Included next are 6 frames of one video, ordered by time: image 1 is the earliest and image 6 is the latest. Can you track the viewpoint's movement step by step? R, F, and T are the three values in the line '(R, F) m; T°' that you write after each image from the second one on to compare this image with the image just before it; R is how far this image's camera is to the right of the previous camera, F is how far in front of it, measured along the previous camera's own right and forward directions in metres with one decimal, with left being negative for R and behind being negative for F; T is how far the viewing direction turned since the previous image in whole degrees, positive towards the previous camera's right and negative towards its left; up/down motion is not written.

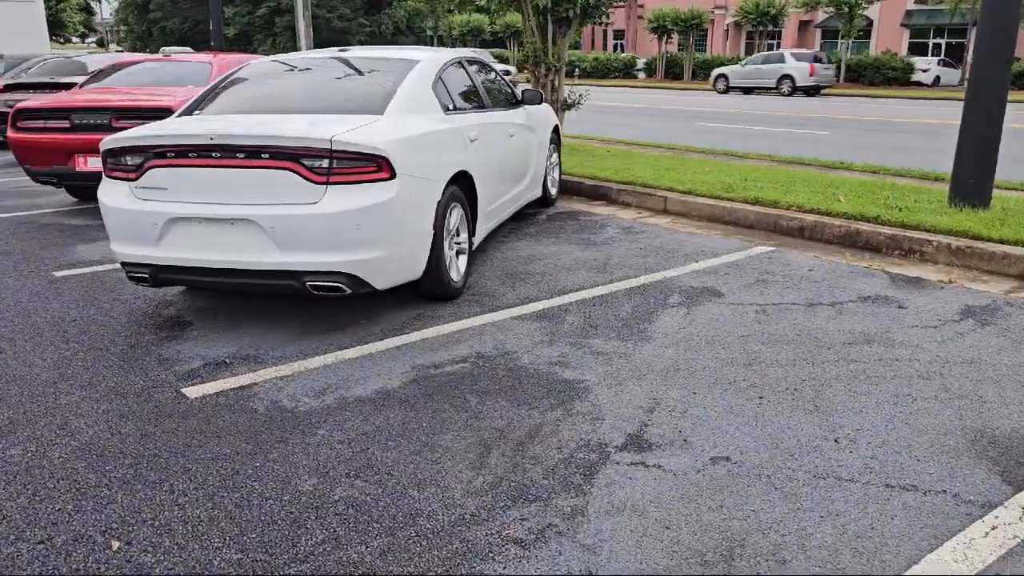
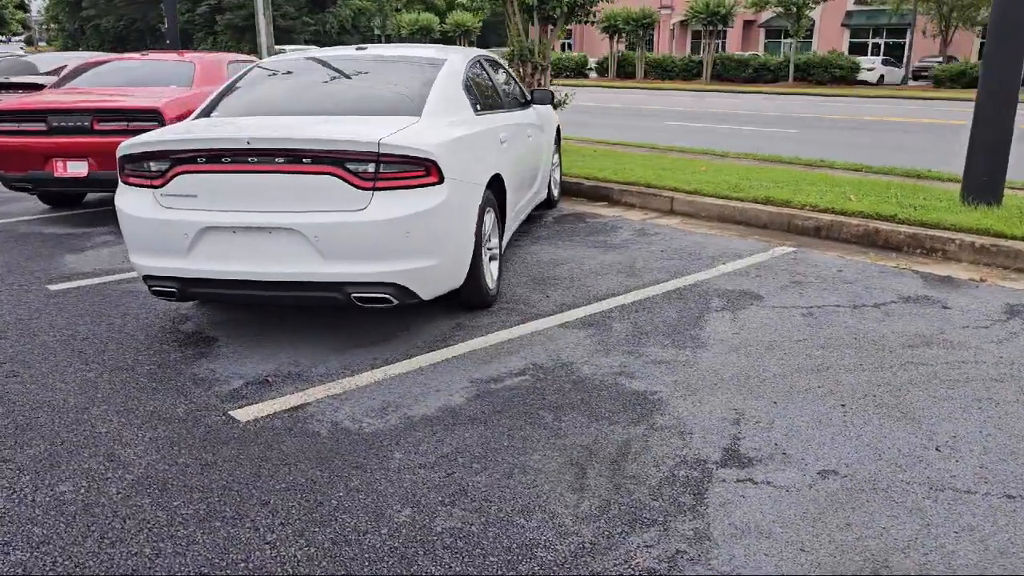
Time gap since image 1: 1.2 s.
(-0.5, +0.2) m; +4°
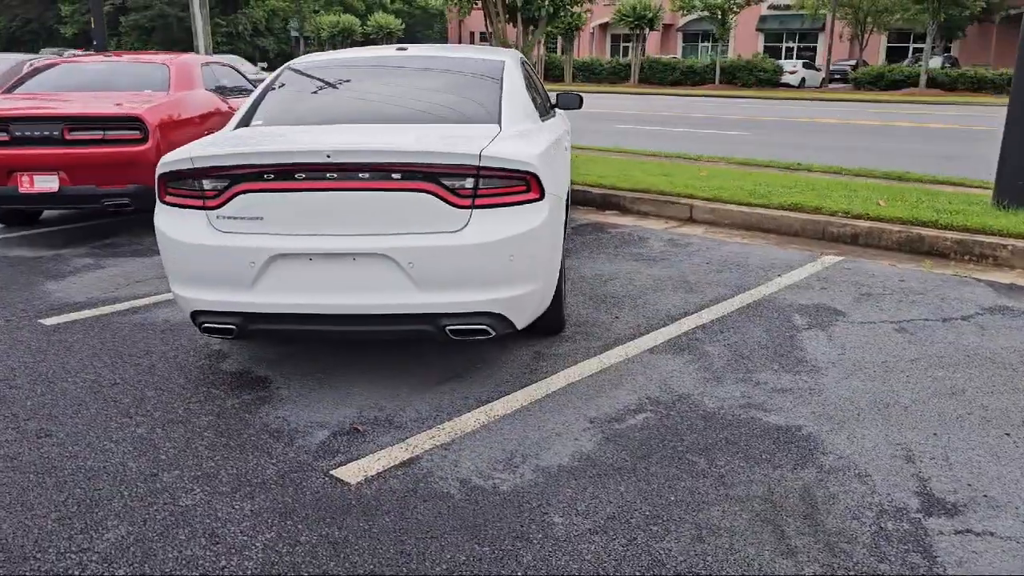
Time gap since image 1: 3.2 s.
(-0.9, +0.5) m; +6°
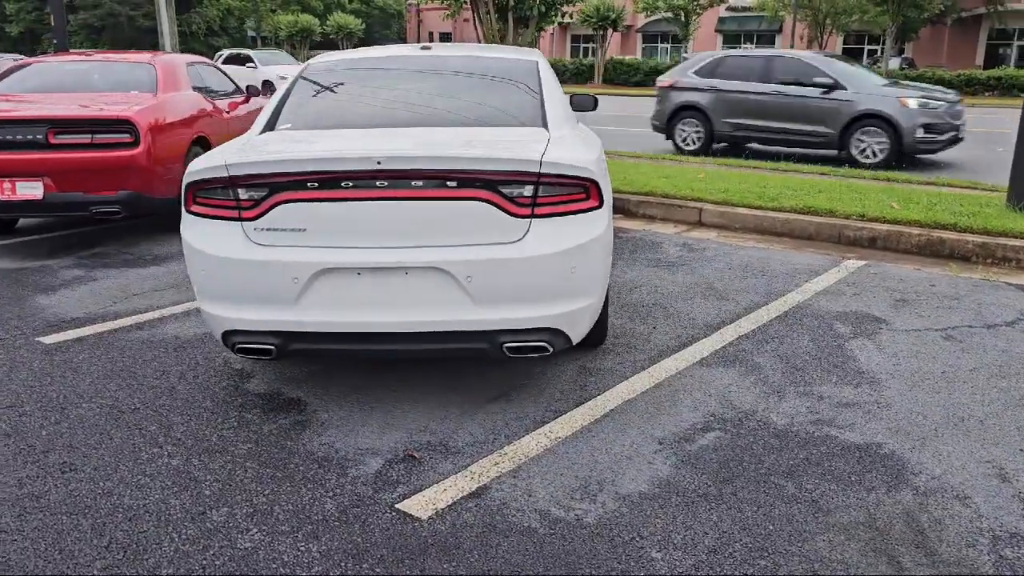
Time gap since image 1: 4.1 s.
(-0.4, +0.2) m; +3°
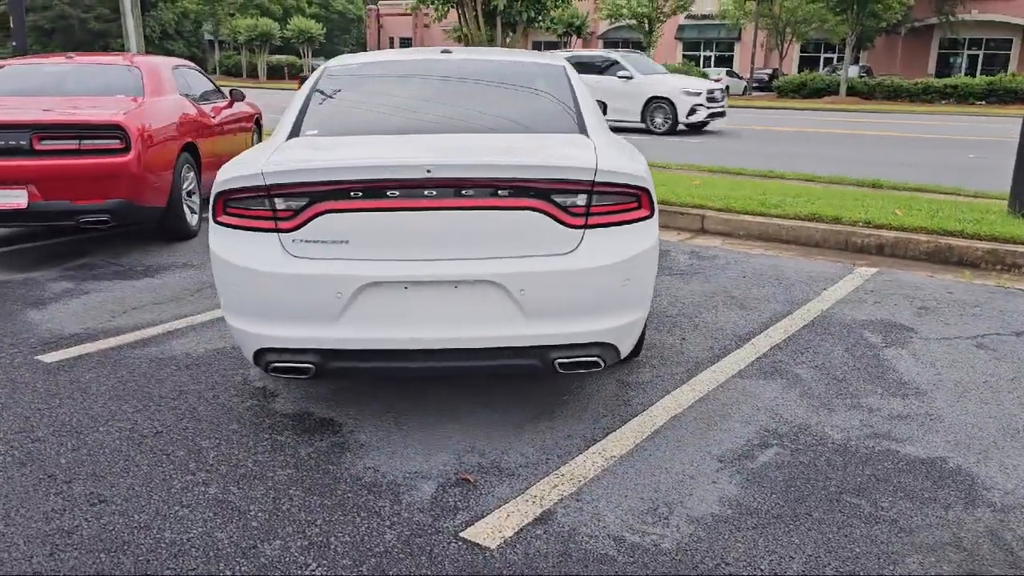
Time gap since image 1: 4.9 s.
(-0.4, +0.2) m; +3°
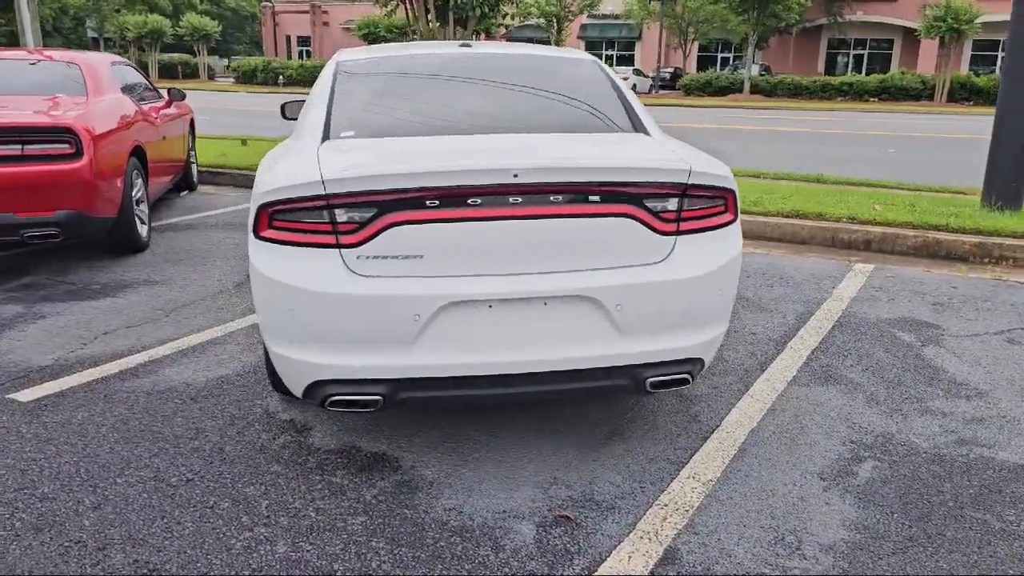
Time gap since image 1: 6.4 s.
(-0.6, +0.3) m; +7°
